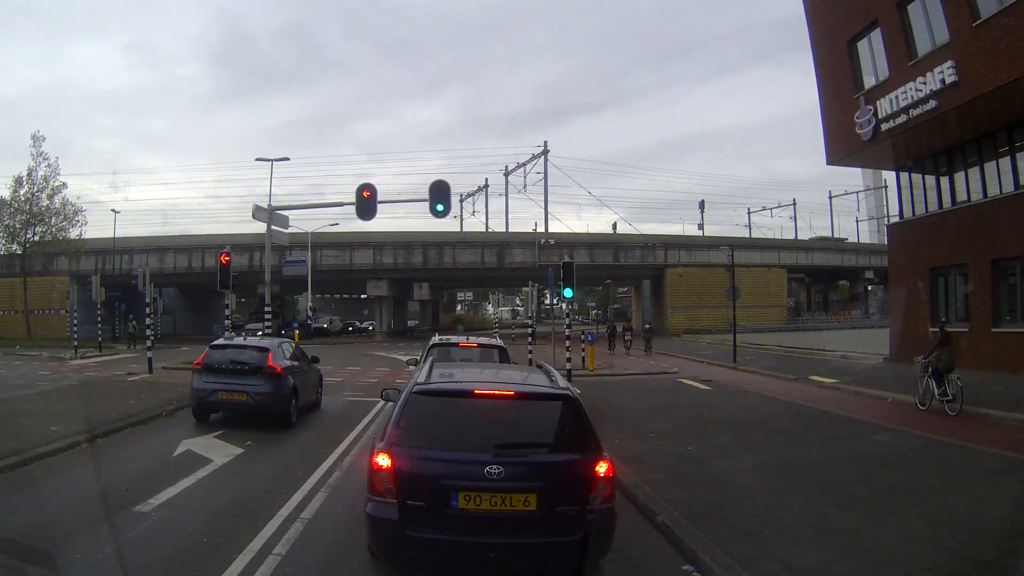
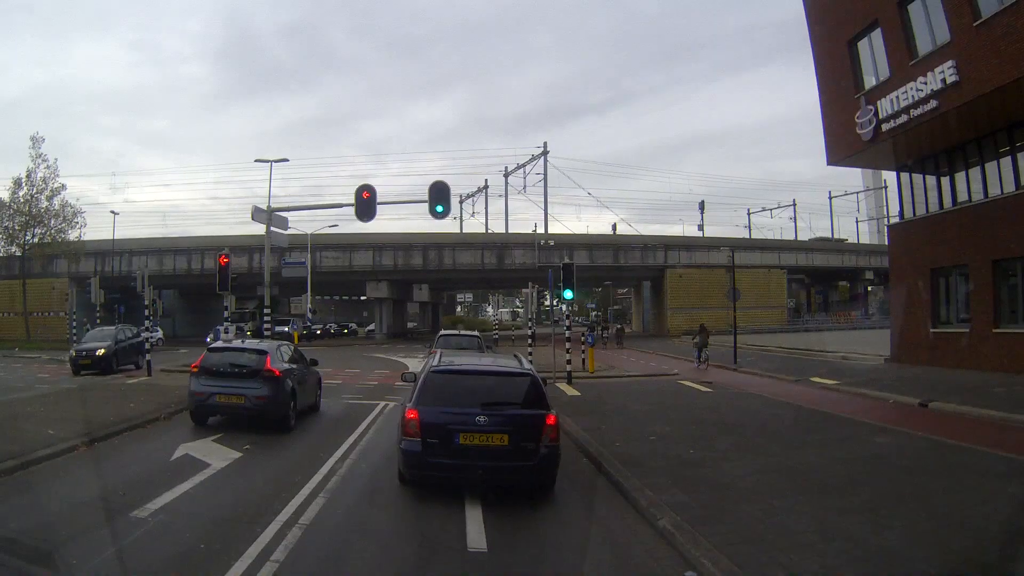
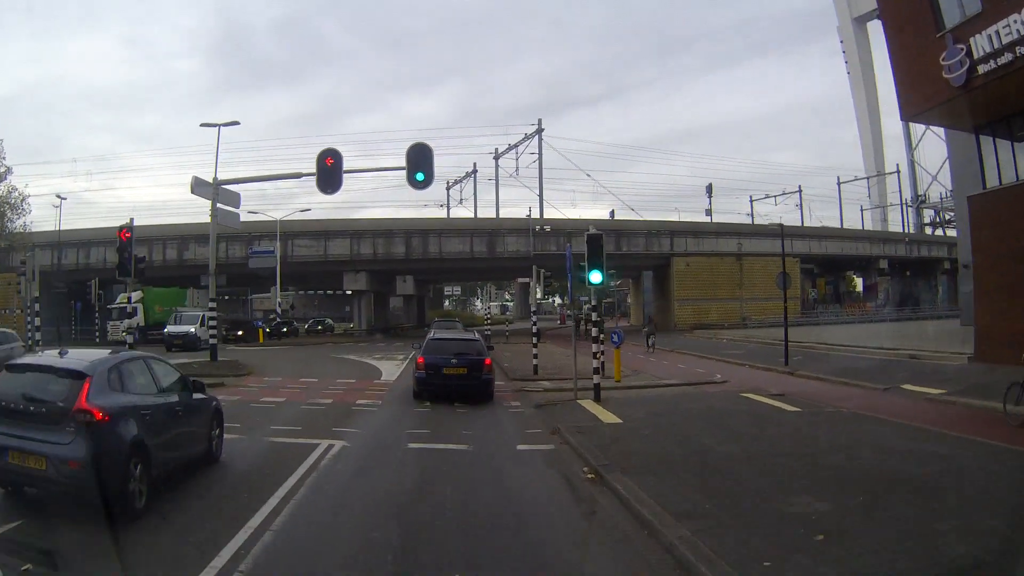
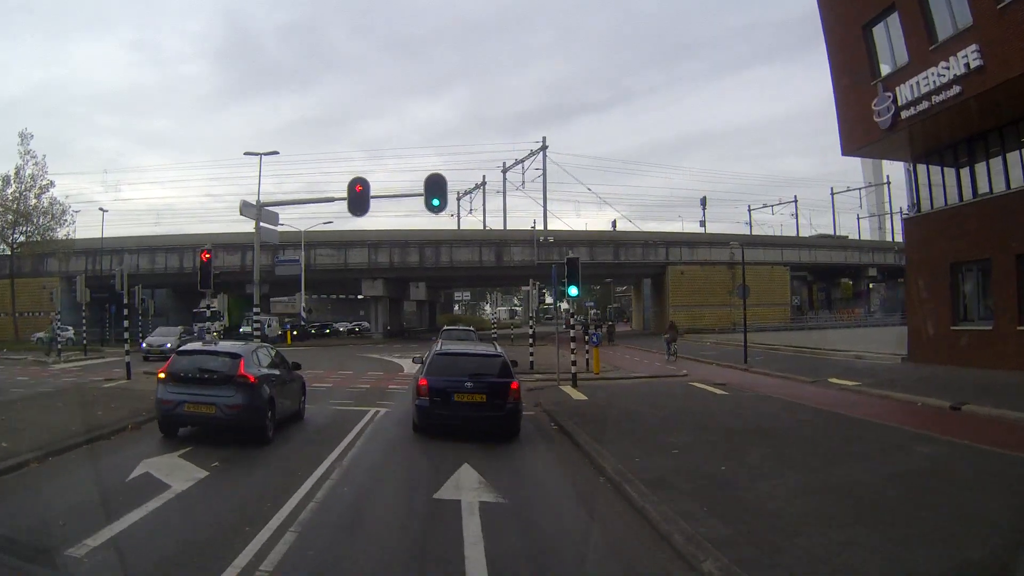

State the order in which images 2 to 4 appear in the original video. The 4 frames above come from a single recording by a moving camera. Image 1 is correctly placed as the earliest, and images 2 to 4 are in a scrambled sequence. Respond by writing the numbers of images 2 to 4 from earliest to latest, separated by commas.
2, 4, 3
